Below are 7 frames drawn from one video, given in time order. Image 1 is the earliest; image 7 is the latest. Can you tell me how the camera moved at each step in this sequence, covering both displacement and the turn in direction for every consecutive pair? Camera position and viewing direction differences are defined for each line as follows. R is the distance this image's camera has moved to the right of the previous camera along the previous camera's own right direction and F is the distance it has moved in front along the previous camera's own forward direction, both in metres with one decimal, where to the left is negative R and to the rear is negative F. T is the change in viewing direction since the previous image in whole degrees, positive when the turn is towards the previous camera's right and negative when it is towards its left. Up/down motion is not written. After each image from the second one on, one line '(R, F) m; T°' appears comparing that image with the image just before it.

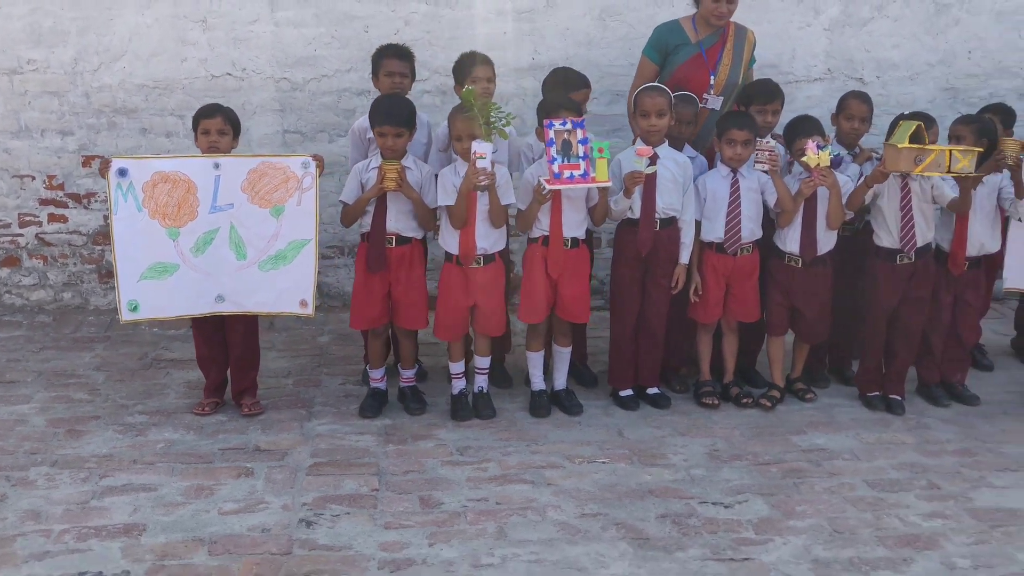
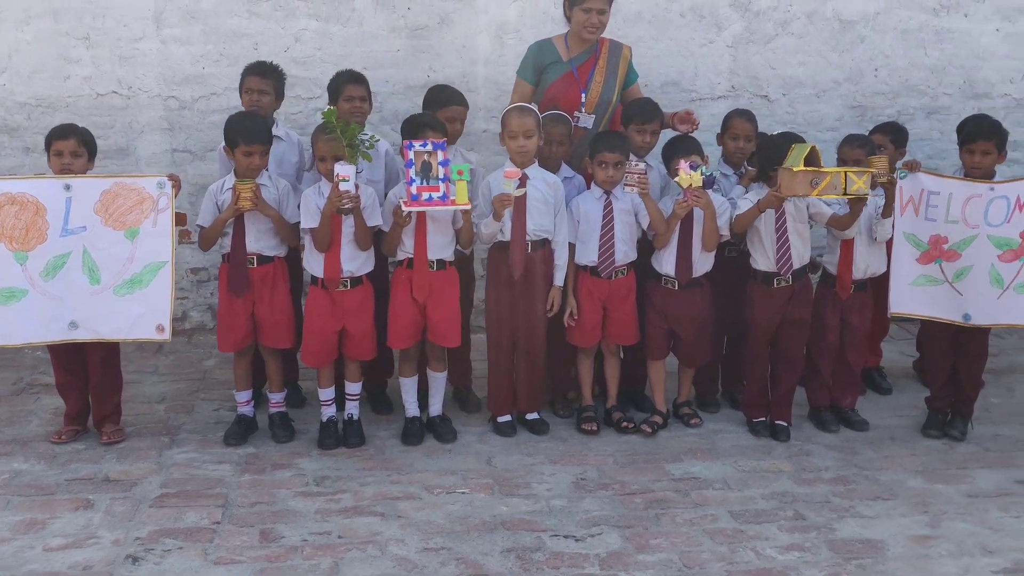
(+0.5, +0.1) m; 0°
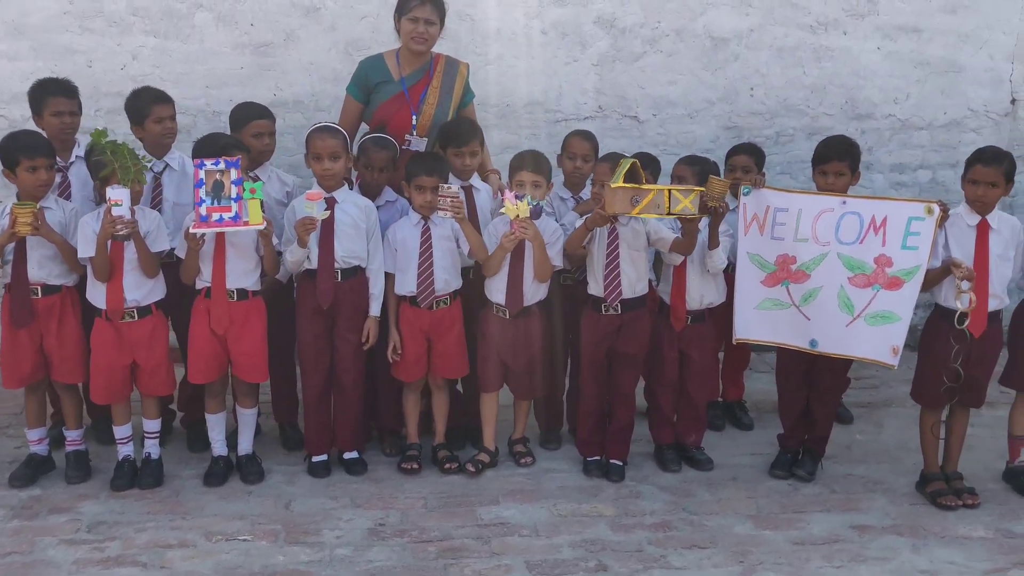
(+0.7, +0.2) m; 0°
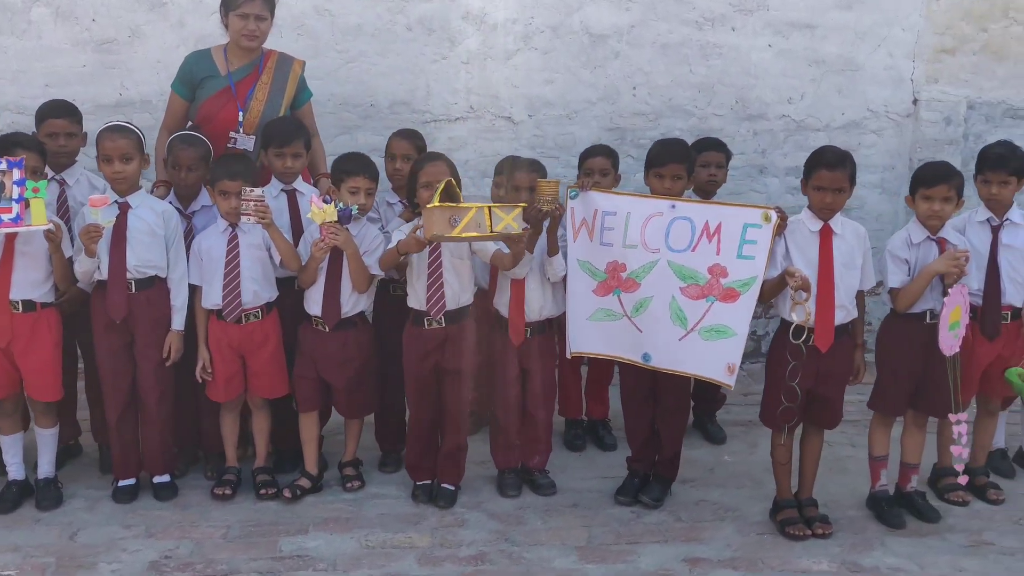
(+0.6, +0.3) m; 0°
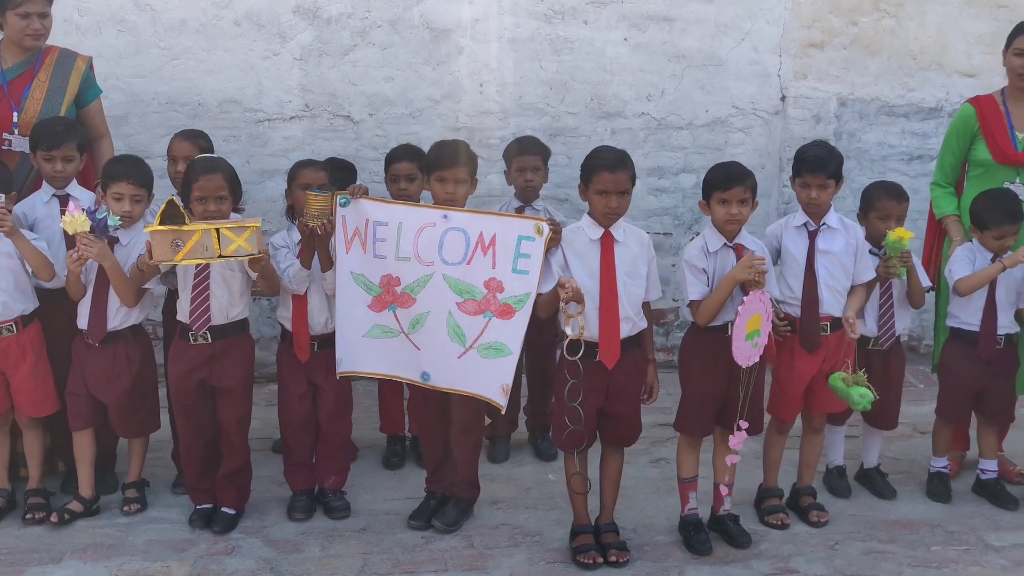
(+0.7, +0.2) m; 0°
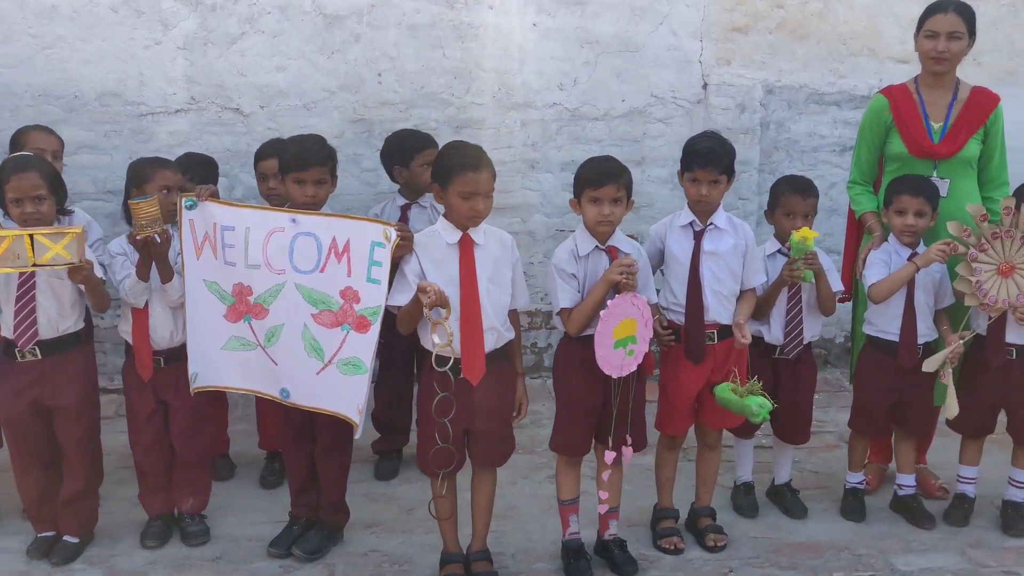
(+0.4, +0.3) m; 0°
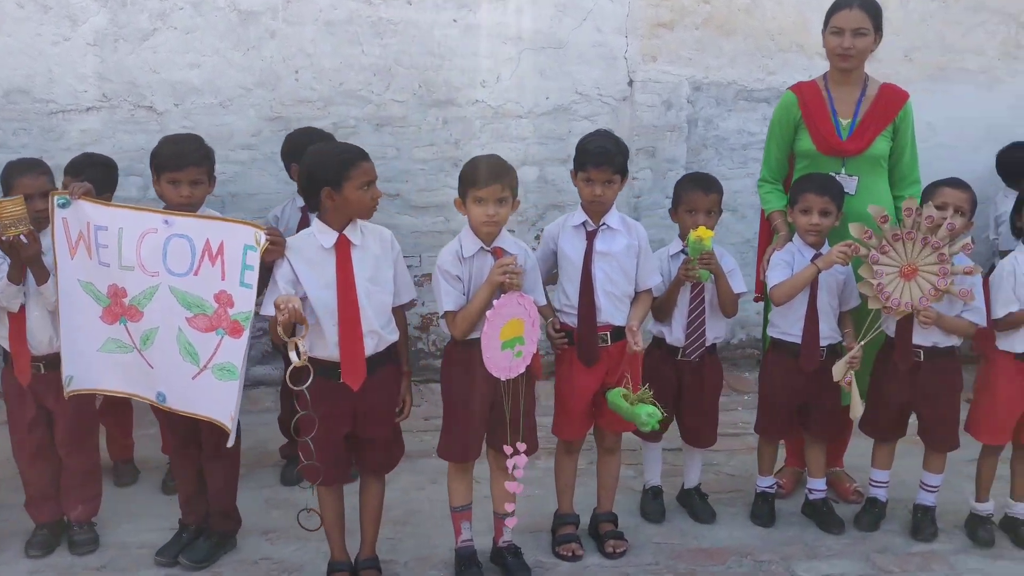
(+0.3, +0.1) m; 0°
